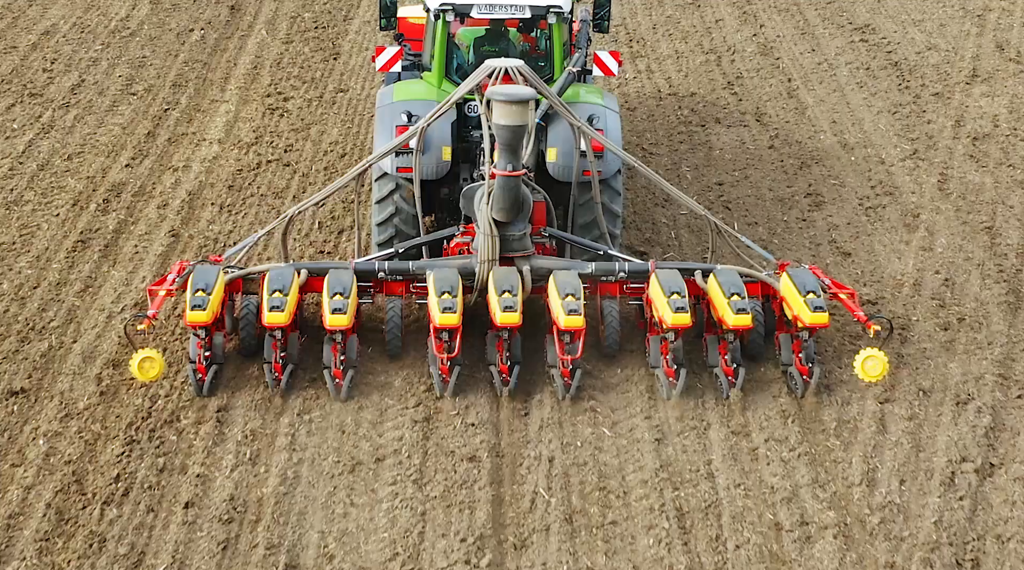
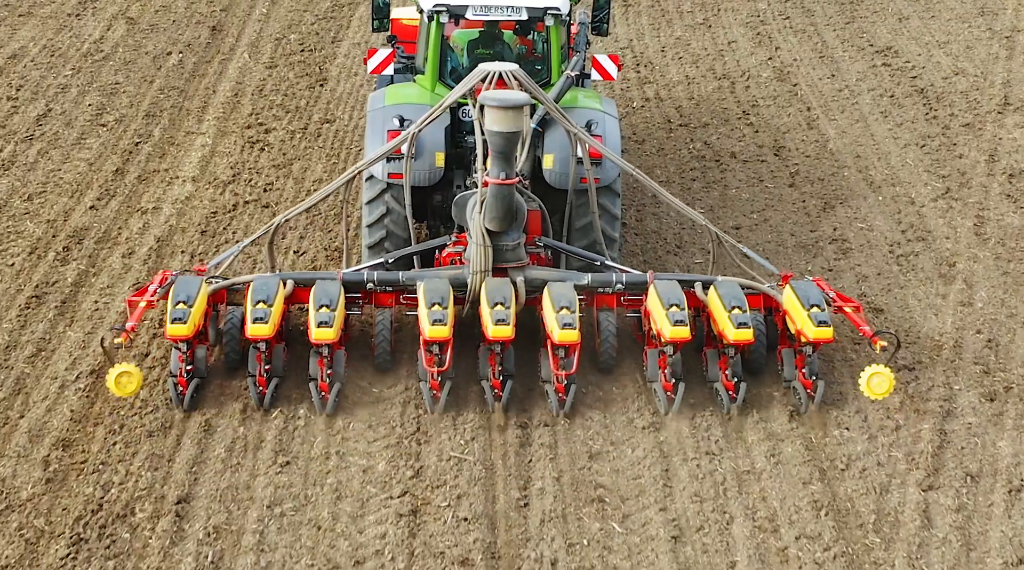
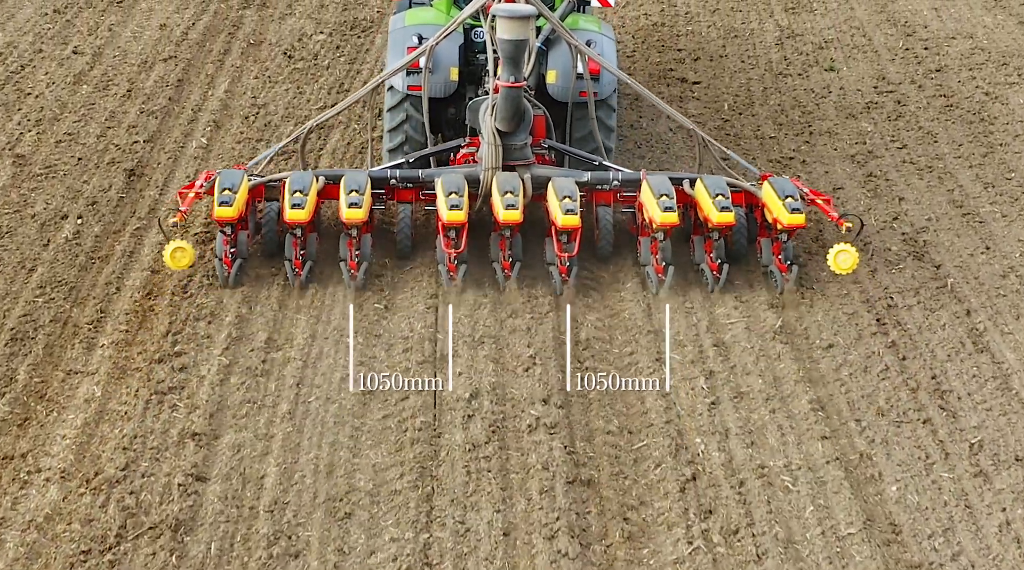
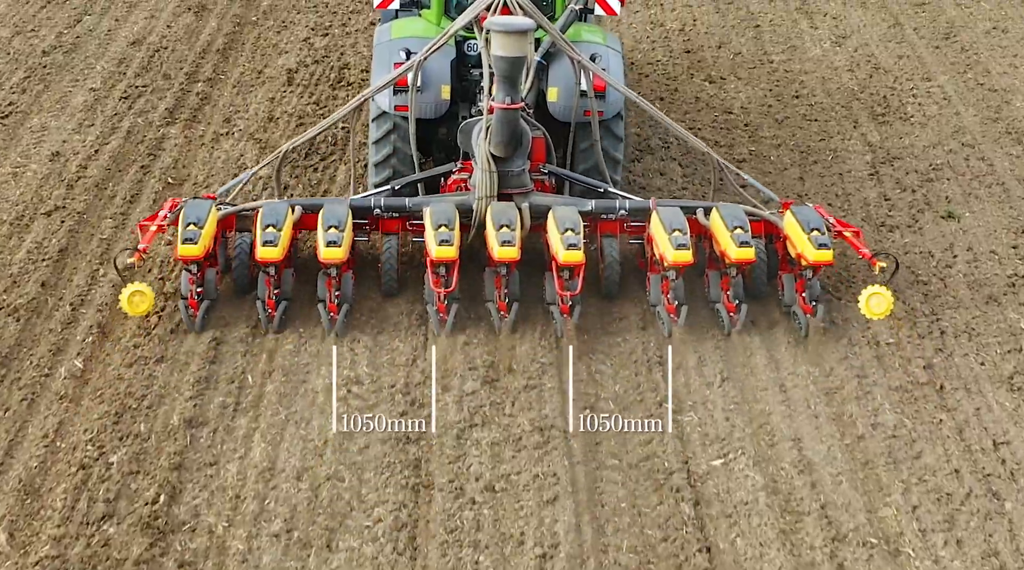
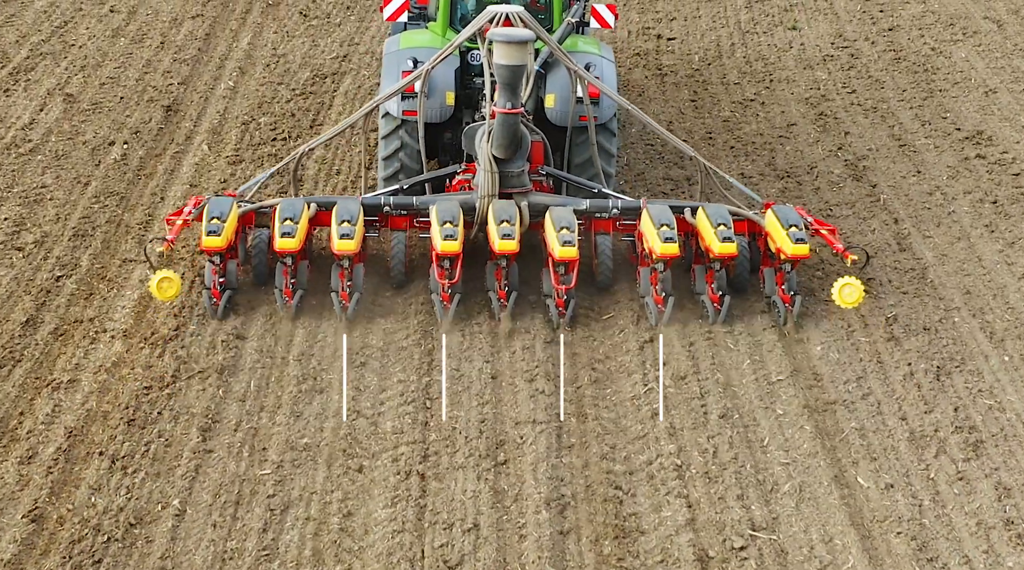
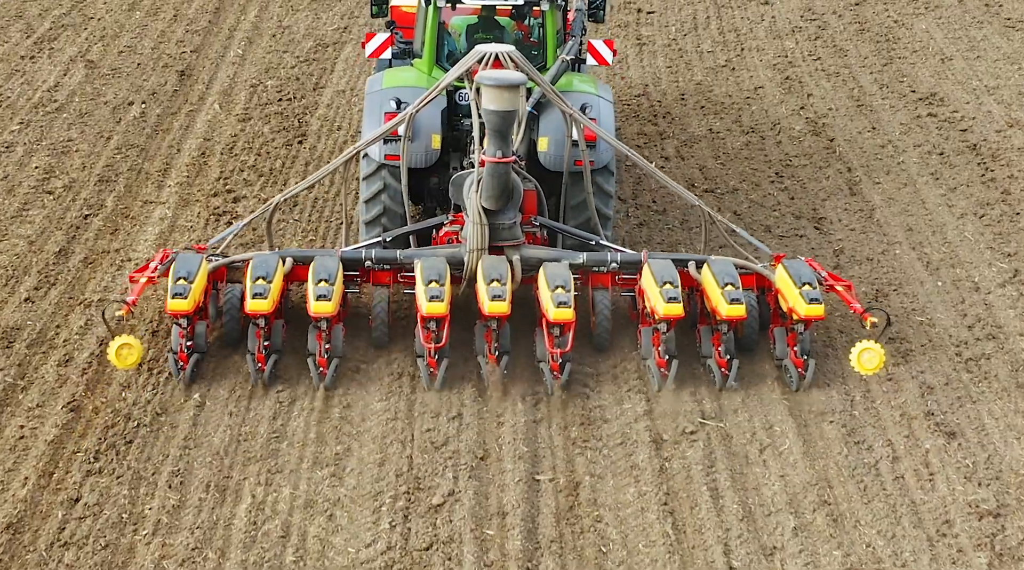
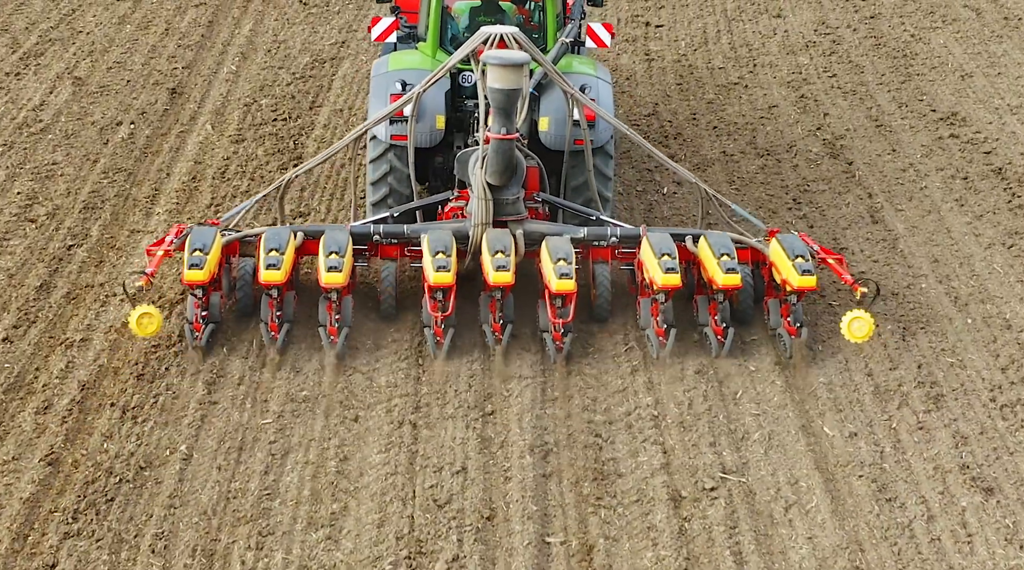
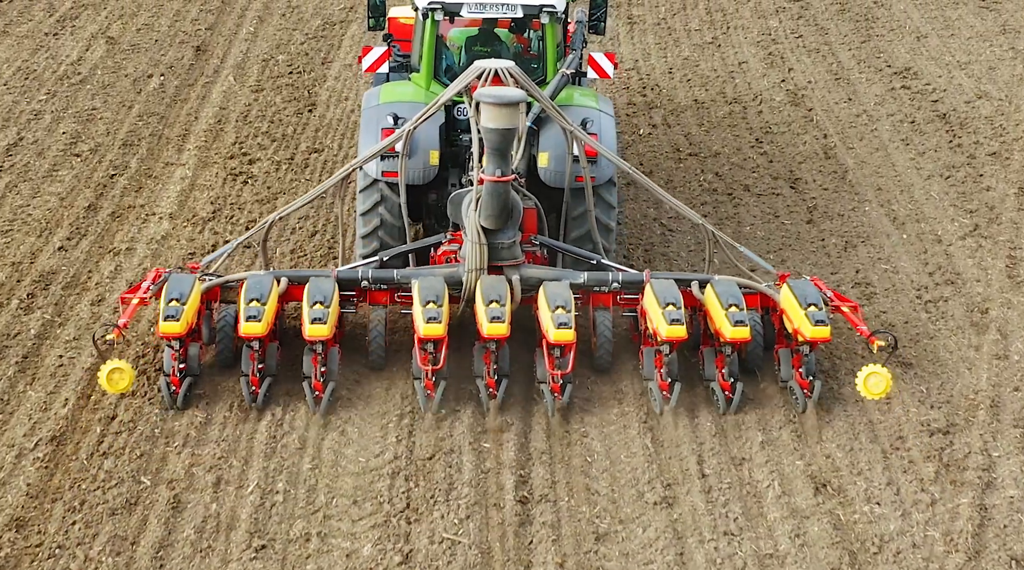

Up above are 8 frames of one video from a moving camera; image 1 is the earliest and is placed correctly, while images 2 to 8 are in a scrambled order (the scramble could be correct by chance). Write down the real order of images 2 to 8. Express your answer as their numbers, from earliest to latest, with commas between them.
2, 8, 6, 7, 5, 3, 4
